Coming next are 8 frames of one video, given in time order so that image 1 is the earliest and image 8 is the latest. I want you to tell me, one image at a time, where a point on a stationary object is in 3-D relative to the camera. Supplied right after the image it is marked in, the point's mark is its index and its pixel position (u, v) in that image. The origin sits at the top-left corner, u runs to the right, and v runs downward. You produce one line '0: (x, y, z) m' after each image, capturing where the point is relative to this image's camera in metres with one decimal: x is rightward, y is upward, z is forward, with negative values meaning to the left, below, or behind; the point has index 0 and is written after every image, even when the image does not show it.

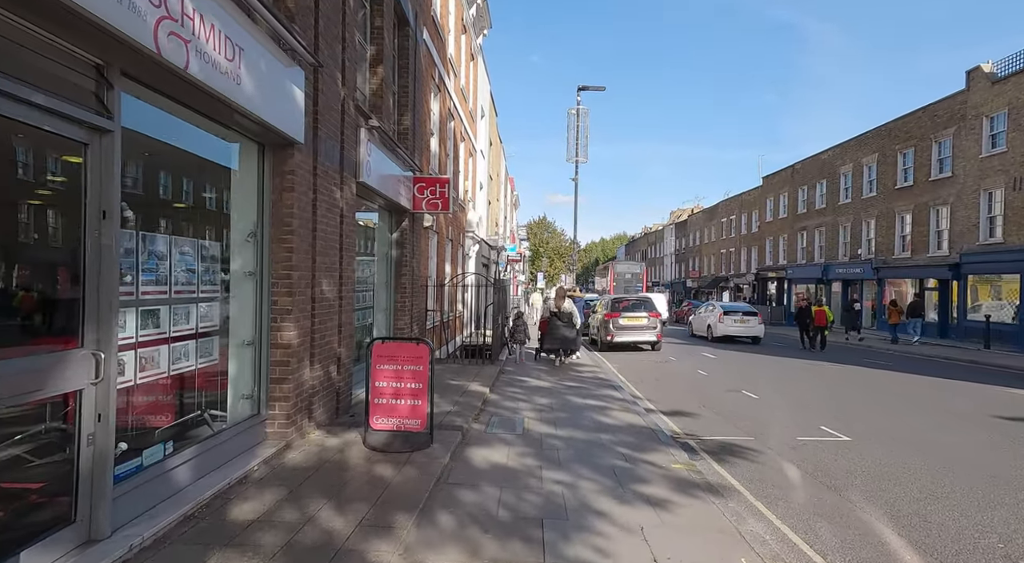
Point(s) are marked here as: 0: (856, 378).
0: (+7.3, -2.0, +13.0) m
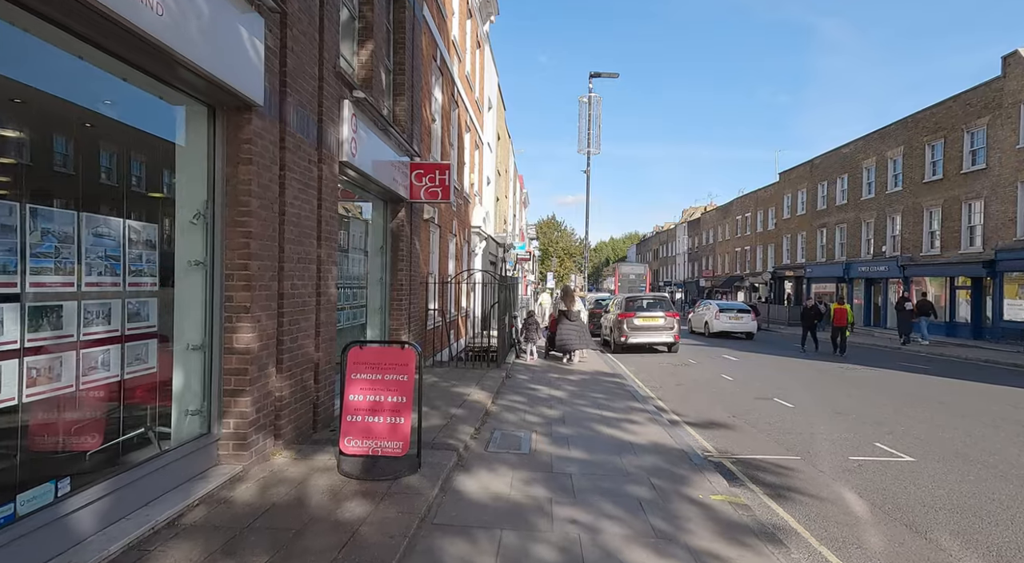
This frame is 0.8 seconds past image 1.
0: (+7.4, -2.0, +11.9) m
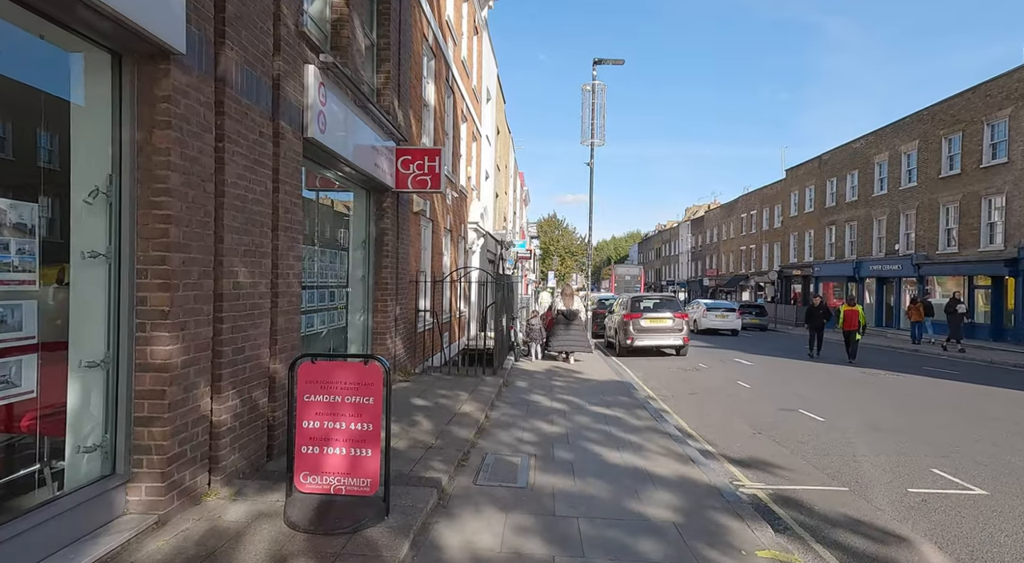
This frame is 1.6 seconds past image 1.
0: (+7.4, -2.0, +11.0) m
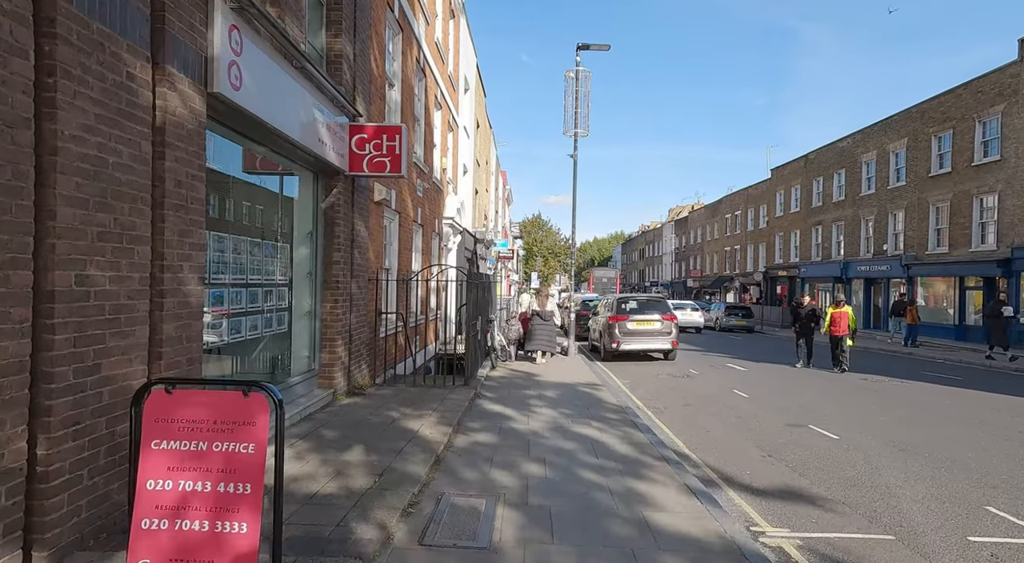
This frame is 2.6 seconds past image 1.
0: (+7.0, -2.0, +10.1) m
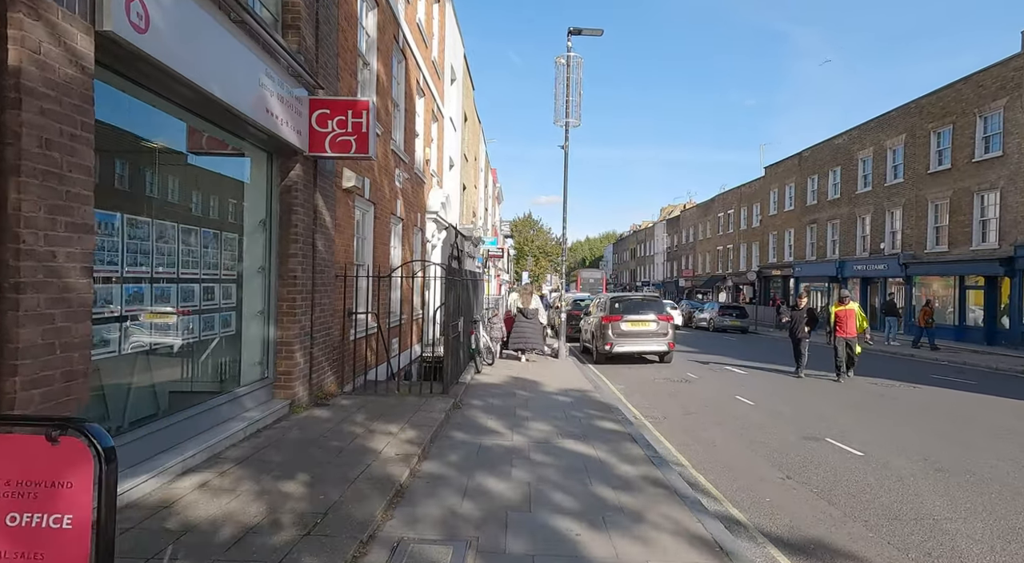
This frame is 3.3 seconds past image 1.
0: (+6.7, -1.9, +9.3) m
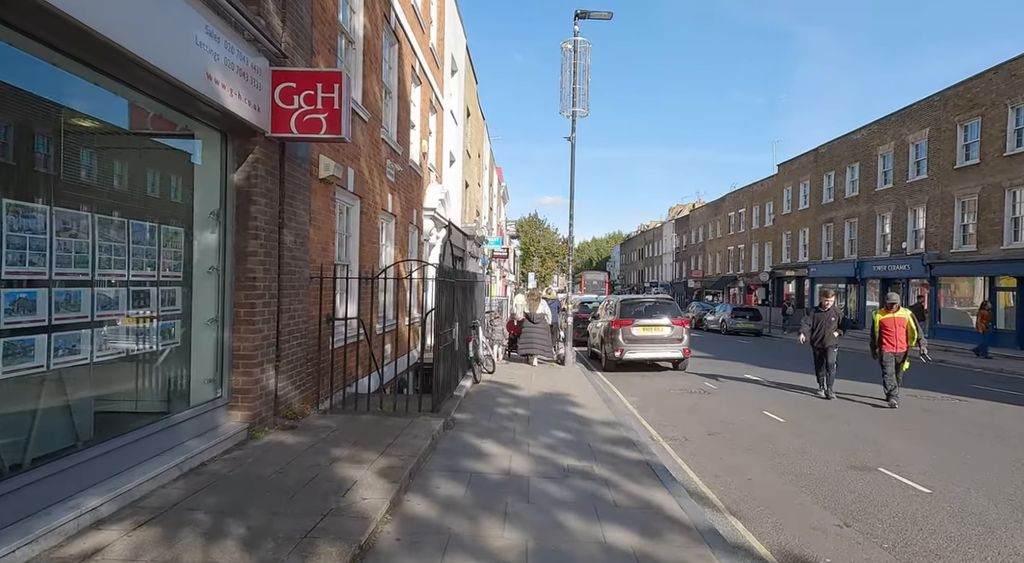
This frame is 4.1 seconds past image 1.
0: (+6.7, -1.9, +8.2) m
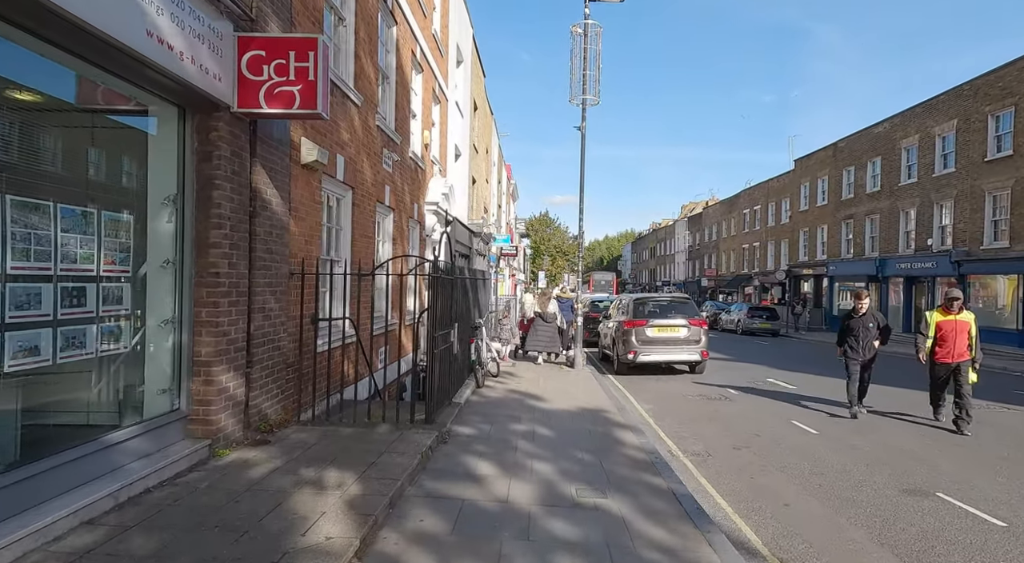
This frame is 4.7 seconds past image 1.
0: (+6.8, -1.9, +7.4) m
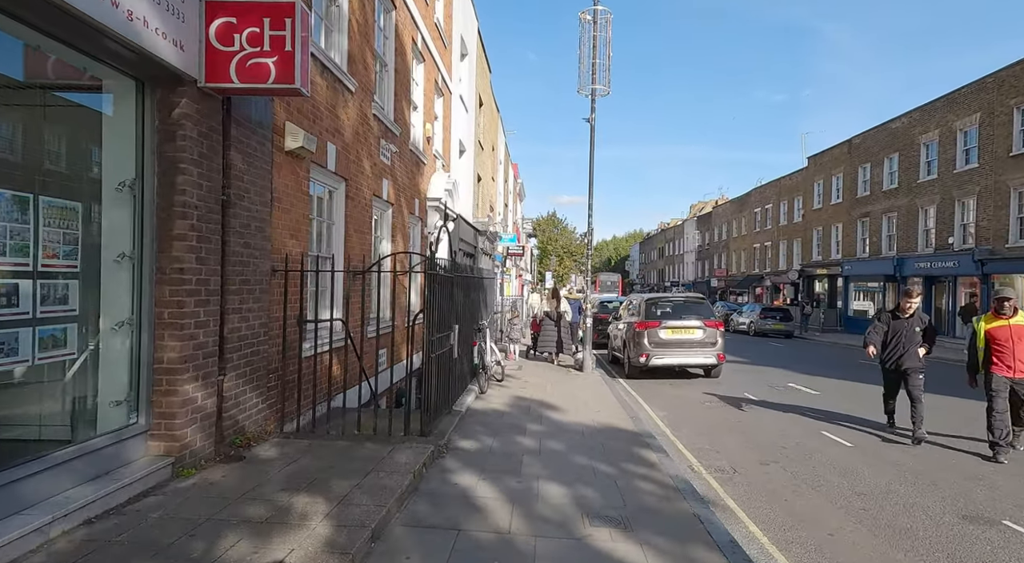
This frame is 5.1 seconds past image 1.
0: (+6.8, -1.9, +6.7) m
